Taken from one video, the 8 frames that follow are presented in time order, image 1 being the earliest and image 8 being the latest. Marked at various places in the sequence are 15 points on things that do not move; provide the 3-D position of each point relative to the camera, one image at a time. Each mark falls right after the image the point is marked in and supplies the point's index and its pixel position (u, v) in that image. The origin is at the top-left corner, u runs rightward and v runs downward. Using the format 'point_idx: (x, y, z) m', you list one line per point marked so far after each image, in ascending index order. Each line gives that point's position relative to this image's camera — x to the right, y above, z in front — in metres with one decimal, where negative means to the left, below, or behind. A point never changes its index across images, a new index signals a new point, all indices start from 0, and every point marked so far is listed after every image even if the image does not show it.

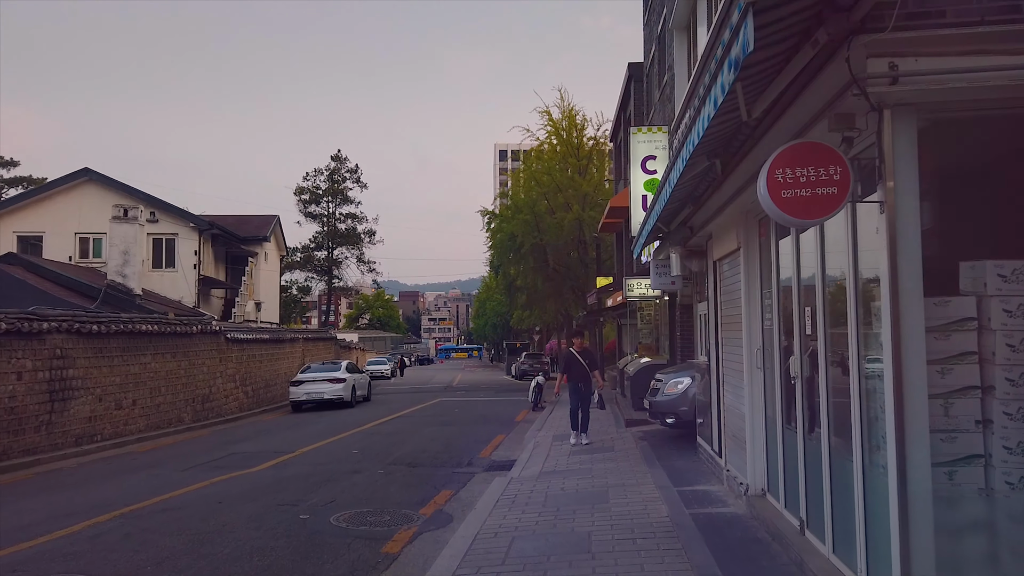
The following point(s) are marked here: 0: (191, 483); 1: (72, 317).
0: (-5.2, -3.2, +12.0) m
1: (-9.1, -0.6, +15.7) m
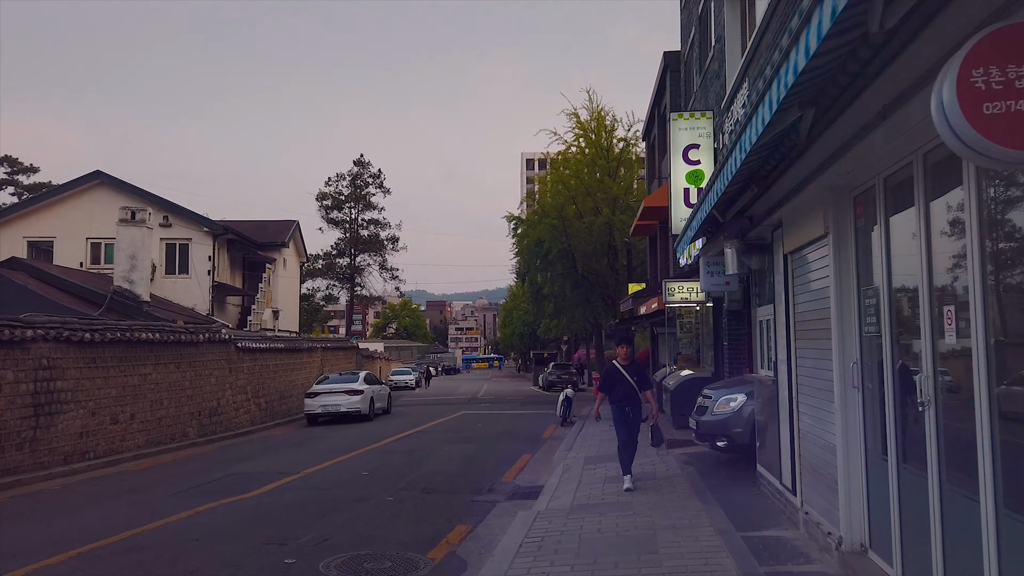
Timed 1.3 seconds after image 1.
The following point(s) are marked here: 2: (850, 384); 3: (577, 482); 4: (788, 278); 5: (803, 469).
0: (-4.8, -3.2, +10.6) m
1: (-8.6, -0.7, +14.5) m
2: (+2.7, -0.8, +6.0) m
3: (+1.0, -3.0, +11.4) m
4: (+2.8, +0.1, +7.8) m
5: (+2.8, -1.7, +7.2) m
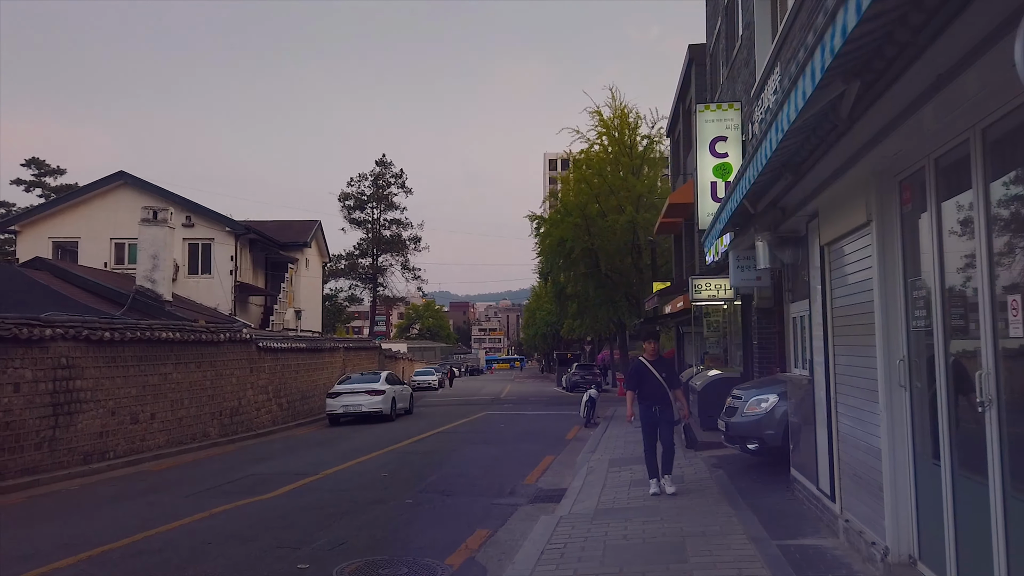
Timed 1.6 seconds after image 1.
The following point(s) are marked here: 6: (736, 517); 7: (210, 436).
0: (-4.5, -3.2, +10.4) m
1: (-8.2, -0.7, +14.4) m
2: (+2.8, -0.7, +5.6) m
3: (+1.3, -2.9, +11.1) m
4: (+3.1, +0.2, +7.4) m
5: (+3.0, -1.7, +6.8) m
6: (+2.3, -2.4, +7.9) m
7: (-7.6, -3.7, +19.0) m
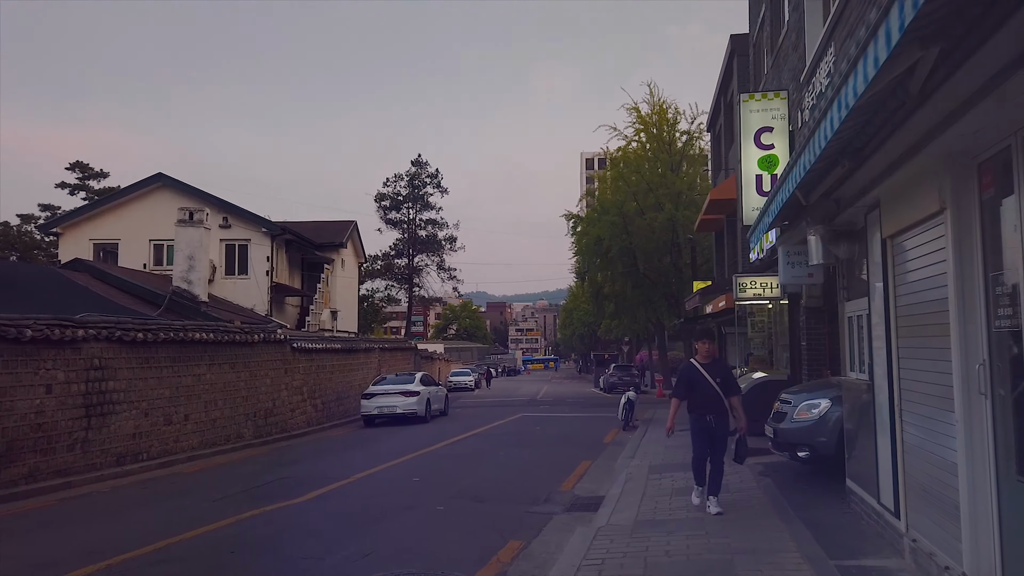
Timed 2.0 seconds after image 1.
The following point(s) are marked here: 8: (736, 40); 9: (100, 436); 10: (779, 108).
0: (-4.0, -3.2, +10.1) m
1: (-7.5, -0.7, +14.3) m
2: (+3.1, -0.7, +5.0) m
3: (+1.8, -2.9, +10.5) m
4: (+3.3, +0.2, +6.7) m
5: (+3.3, -1.6, +6.2) m
6: (+2.7, -2.4, +7.3) m
7: (-6.7, -3.7, +18.9) m
8: (+5.8, +6.5, +19.7) m
9: (-7.5, -2.7, +13.8) m
10: (+4.6, +3.1, +13.1) m
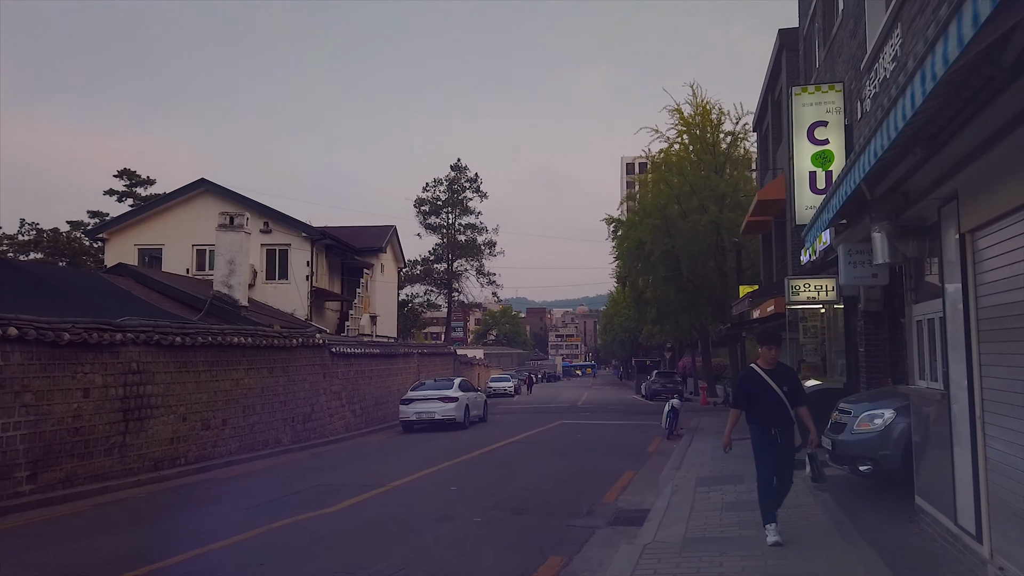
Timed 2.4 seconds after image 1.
0: (-3.5, -3.2, +9.9) m
1: (-6.8, -0.7, +14.3) m
2: (+3.3, -0.7, +4.4) m
3: (+2.3, -2.9, +10.0) m
4: (+3.7, +0.2, +6.1) m
5: (+3.6, -1.6, +5.6) m
6: (+3.0, -2.4, +6.7) m
7: (-5.7, -3.8, +18.8) m
8: (+6.9, +6.4, +19.0) m
9: (-6.8, -2.8, +13.7) m
10: (+5.3, +3.1, +12.4) m
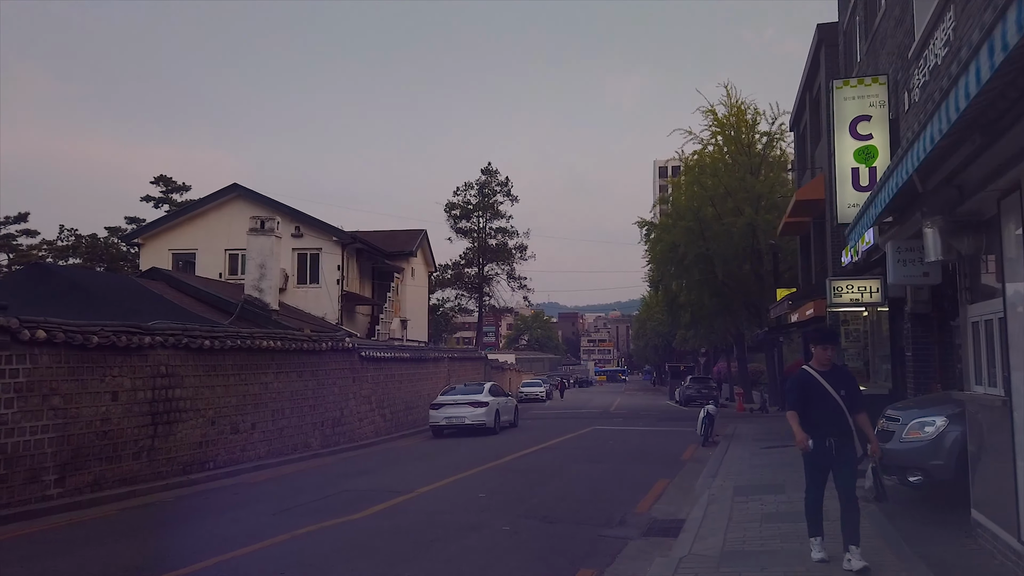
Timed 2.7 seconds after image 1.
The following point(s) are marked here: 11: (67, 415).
0: (-3.1, -3.2, +9.7) m
1: (-6.2, -0.8, +14.2) m
2: (+3.4, -0.6, +3.9) m
3: (+2.7, -2.9, +9.5) m
4: (+3.9, +0.2, +5.7) m
5: (+3.7, -1.6, +5.1) m
6: (+3.3, -2.4, +6.3) m
7: (-5.0, -3.9, +18.6) m
8: (+7.6, +6.3, +18.4) m
9: (-6.3, -2.8, +13.7) m
10: (+5.7, +3.1, +11.9) m
11: (-6.8, -1.9, +11.5) m
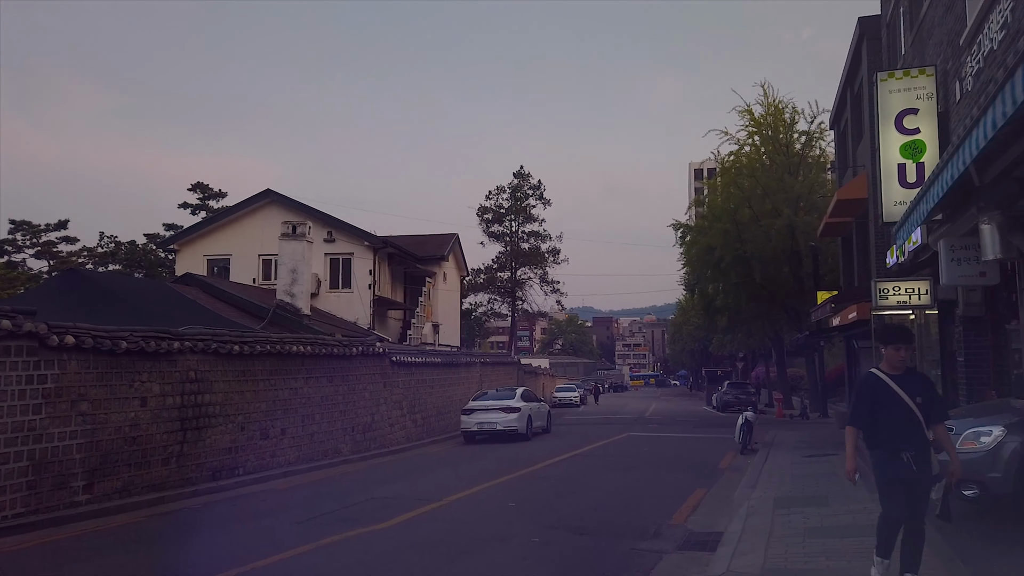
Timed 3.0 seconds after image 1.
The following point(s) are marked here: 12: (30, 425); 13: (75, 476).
0: (-2.8, -3.3, +9.5) m
1: (-5.7, -0.9, +14.2) m
2: (+3.5, -0.6, +3.5) m
3: (+3.1, -3.0, +9.1) m
4: (+4.1, +0.2, +5.2) m
5: (+3.9, -1.6, +4.6) m
6: (+3.5, -2.4, +5.8) m
7: (-4.2, -4.0, +18.5) m
8: (+8.3, +6.3, +17.8) m
9: (-5.7, -2.9, +13.6) m
10: (+6.2, +3.0, +11.3) m
11: (-6.3, -2.0, +11.4) m
12: (-6.6, -1.9, +10.3) m
13: (-6.4, -2.7, +11.0) m
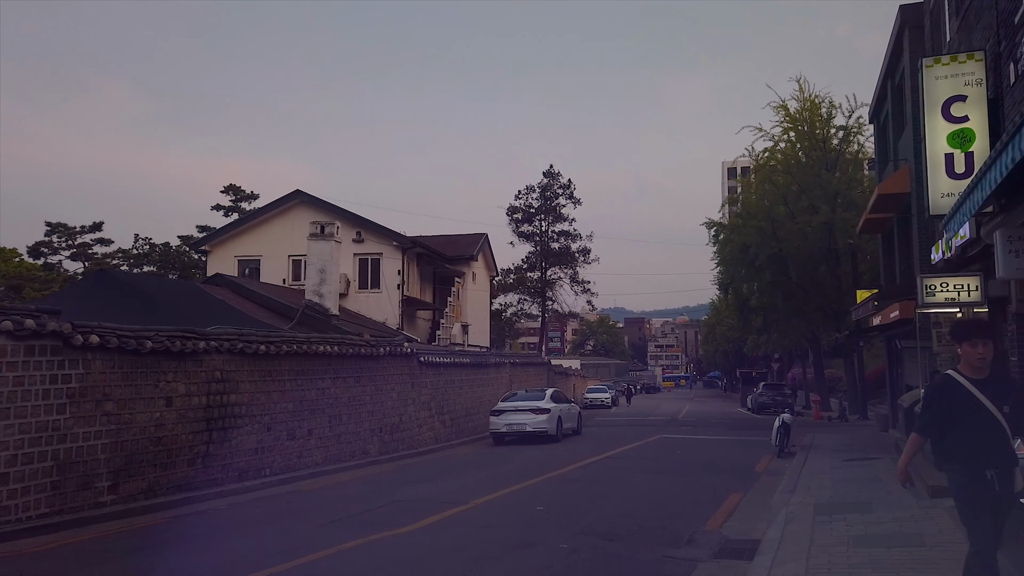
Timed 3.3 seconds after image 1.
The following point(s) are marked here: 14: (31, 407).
0: (-2.4, -3.3, +9.3) m
1: (-5.1, -0.9, +14.1) m
2: (+3.6, -0.6, +3.0) m
3: (+3.4, -2.9, +8.6) m
4: (+4.2, +0.3, +4.7) m
5: (+4.0, -1.6, +4.1) m
6: (+3.7, -2.3, +5.3) m
7: (-3.5, -4.0, +18.4) m
8: (+8.9, +6.3, +17.1) m
9: (-5.2, -2.9, +13.5) m
10: (+6.6, +3.1, +10.7) m
11: (-5.9, -2.0, +11.4) m
12: (-6.2, -1.9, +10.3) m
13: (-6.0, -2.7, +11.0) m
14: (-6.4, -1.6, +10.0) m
